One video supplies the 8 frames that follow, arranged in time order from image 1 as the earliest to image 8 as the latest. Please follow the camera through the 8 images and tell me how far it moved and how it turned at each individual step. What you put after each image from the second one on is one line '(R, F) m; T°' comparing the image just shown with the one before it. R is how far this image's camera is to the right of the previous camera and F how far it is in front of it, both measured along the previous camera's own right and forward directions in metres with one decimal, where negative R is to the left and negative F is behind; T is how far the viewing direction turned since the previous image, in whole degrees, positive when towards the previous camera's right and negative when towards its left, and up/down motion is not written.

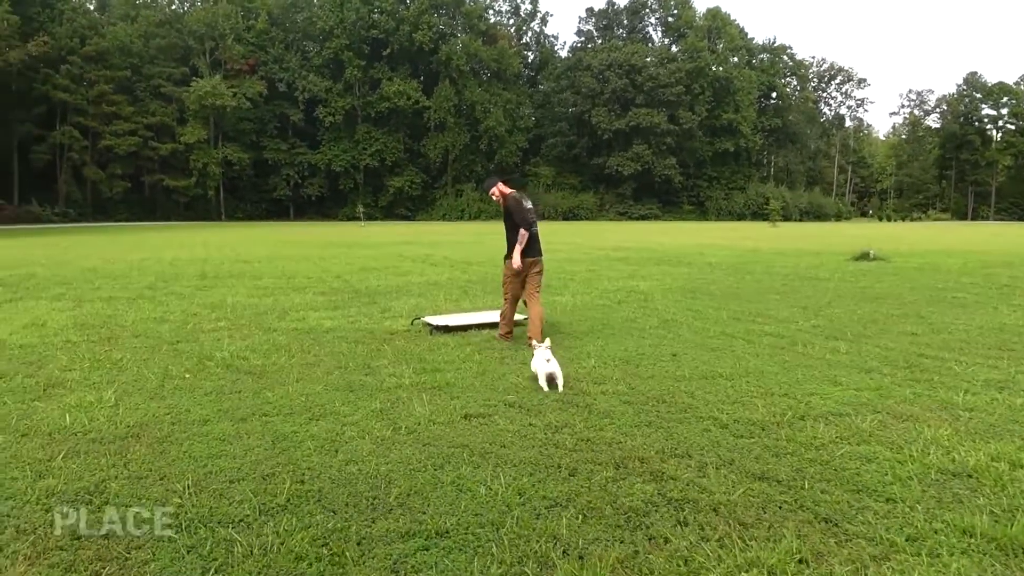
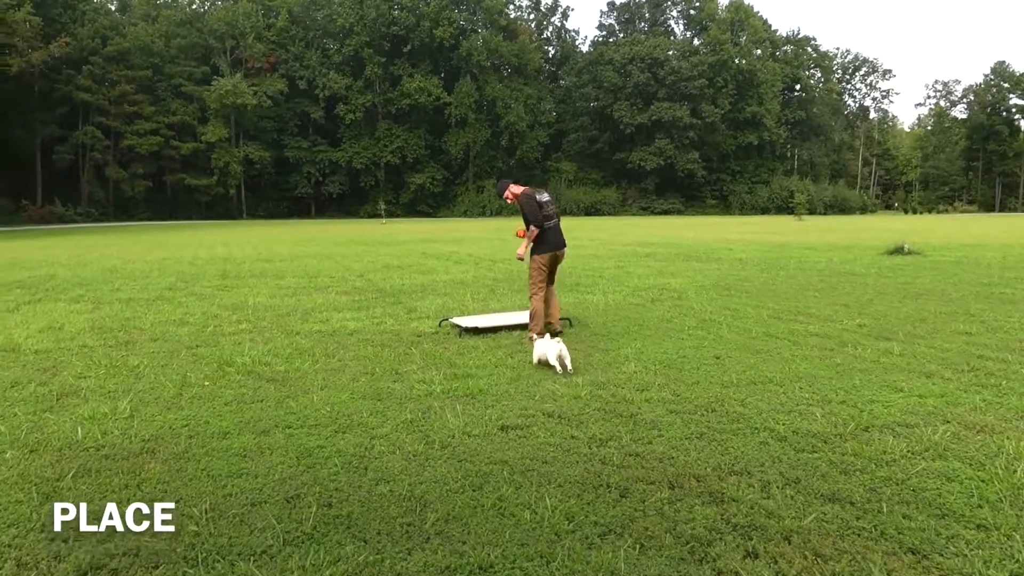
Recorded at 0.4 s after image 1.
(-0.1, +0.3) m; -1°
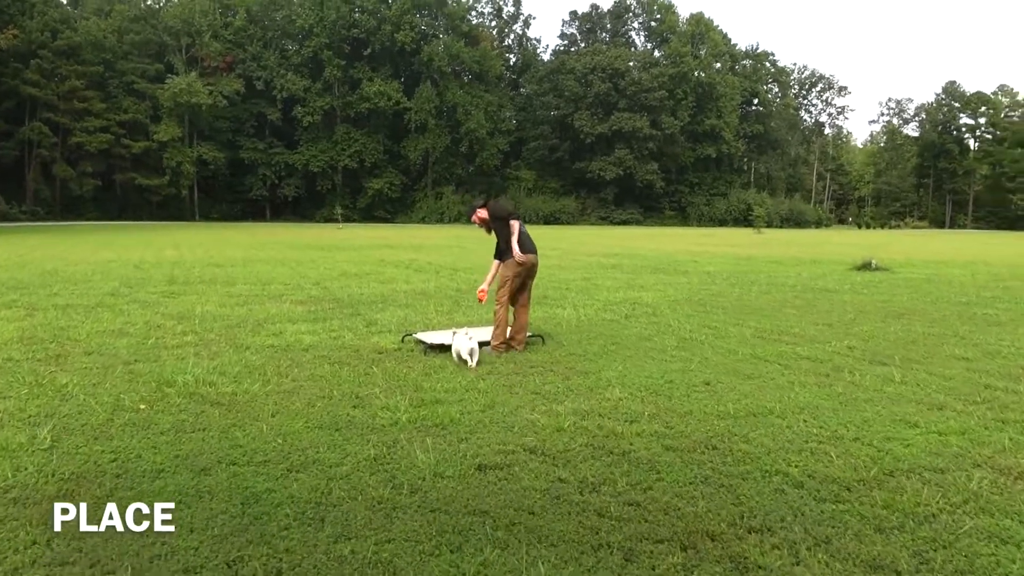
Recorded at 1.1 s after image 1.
(-0.1, +0.6) m; +3°
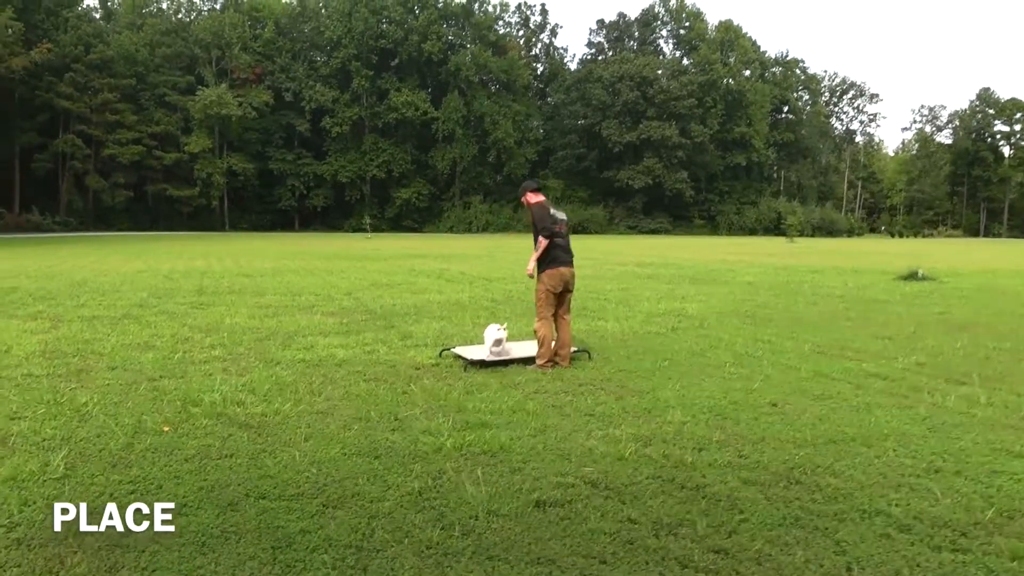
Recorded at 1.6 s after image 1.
(-0.1, +0.4) m; -2°
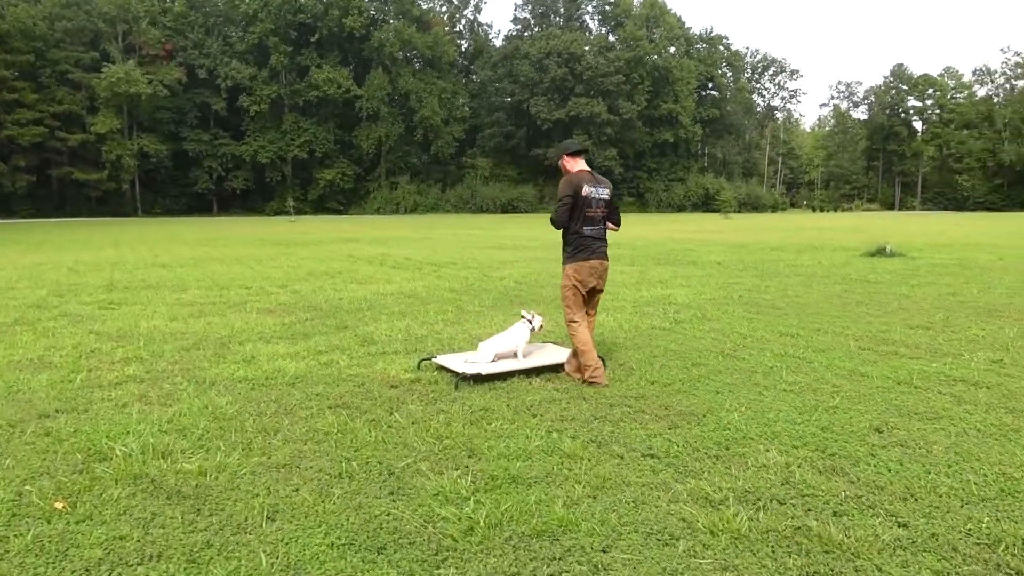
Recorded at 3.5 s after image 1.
(-0.5, +1.4) m; +5°
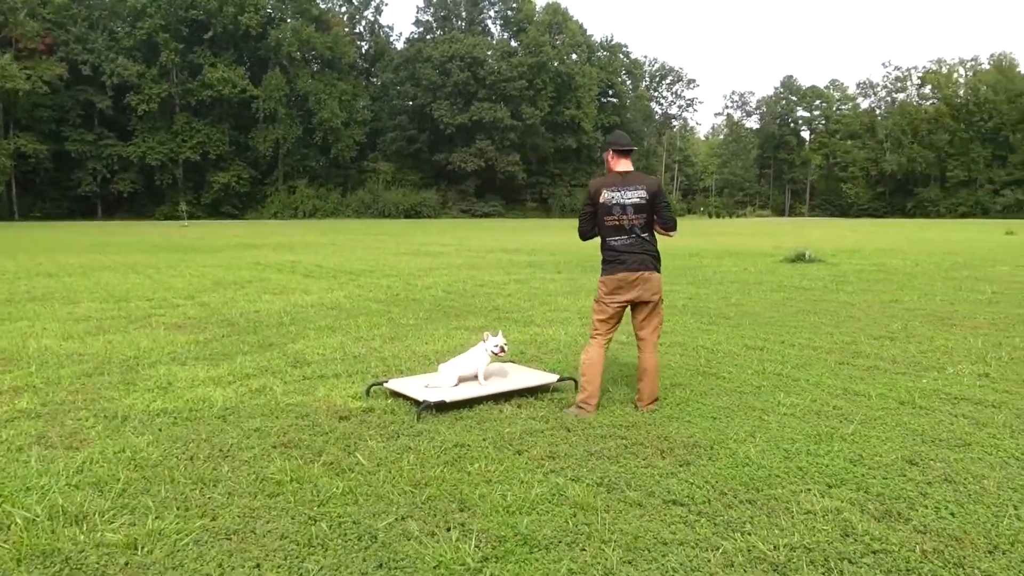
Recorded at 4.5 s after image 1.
(-0.4, +0.7) m; +6°
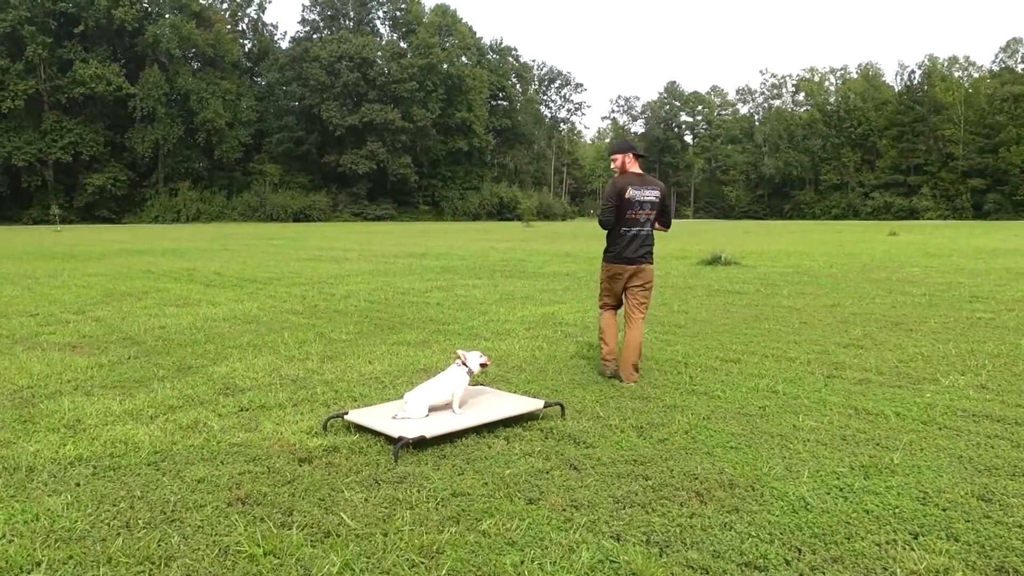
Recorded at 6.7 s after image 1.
(-0.5, +0.7) m; +7°
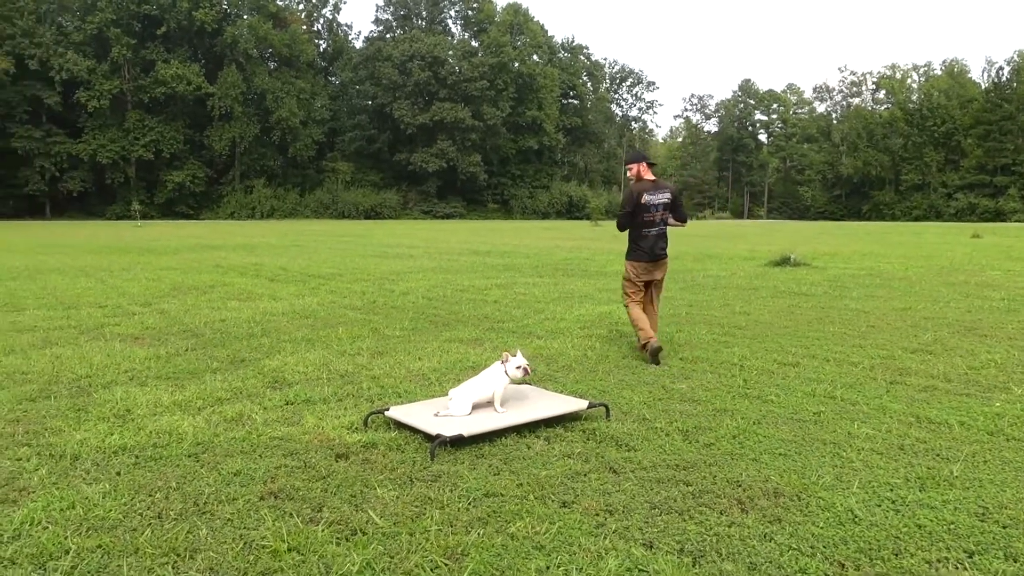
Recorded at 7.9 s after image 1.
(+0.1, +0.1) m; -4°
